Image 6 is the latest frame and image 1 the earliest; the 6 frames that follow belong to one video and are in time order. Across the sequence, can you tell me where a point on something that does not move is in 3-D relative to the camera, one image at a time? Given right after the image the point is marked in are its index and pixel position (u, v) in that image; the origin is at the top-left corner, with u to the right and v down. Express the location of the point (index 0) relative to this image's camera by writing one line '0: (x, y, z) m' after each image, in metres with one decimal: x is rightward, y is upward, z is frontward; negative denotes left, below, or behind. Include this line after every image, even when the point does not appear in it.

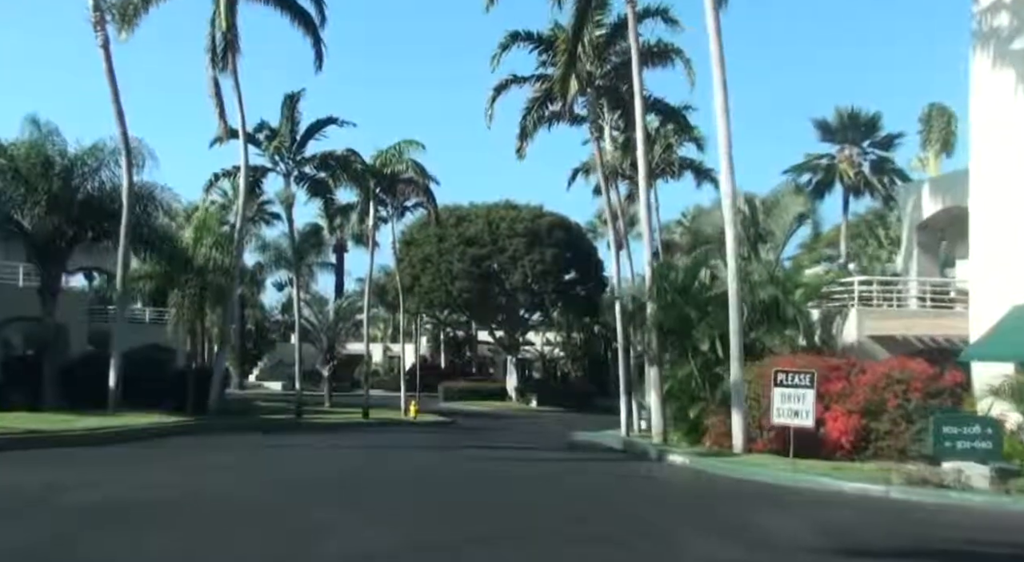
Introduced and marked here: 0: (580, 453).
0: (+1.2, -2.9, +17.9) m
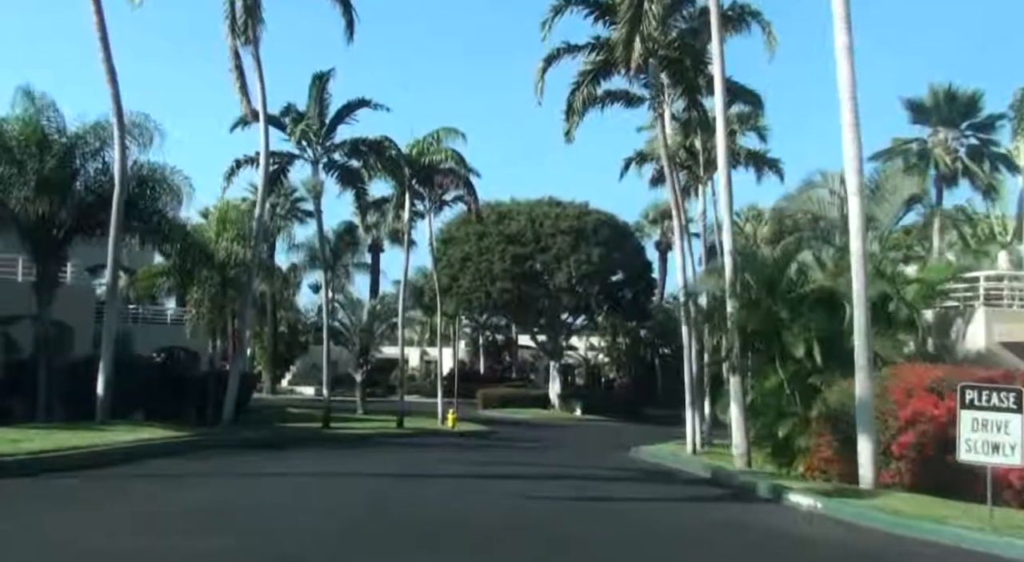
0: (+2.0, -2.8, +14.2) m
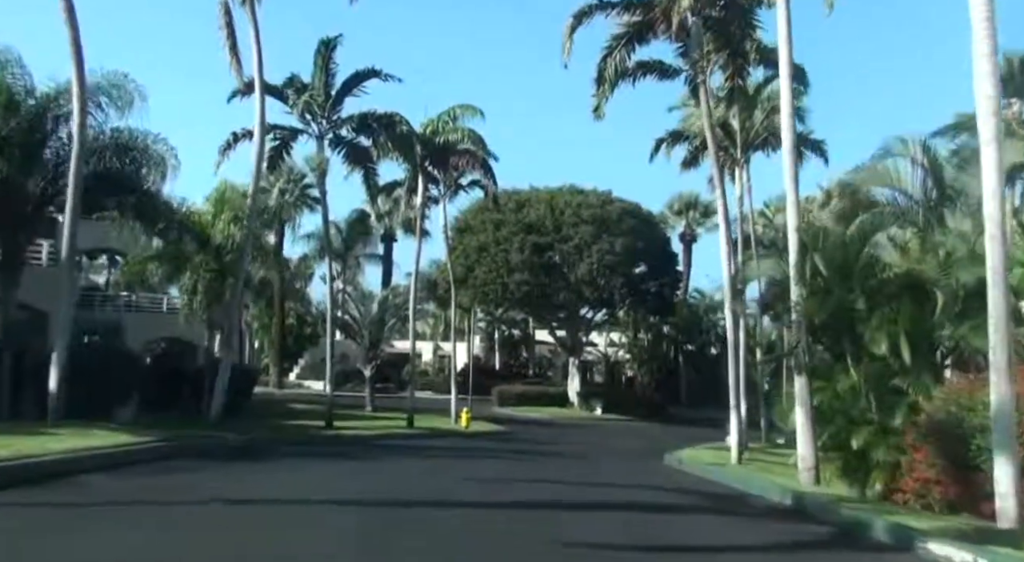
0: (+2.3, -2.5, +11.1) m
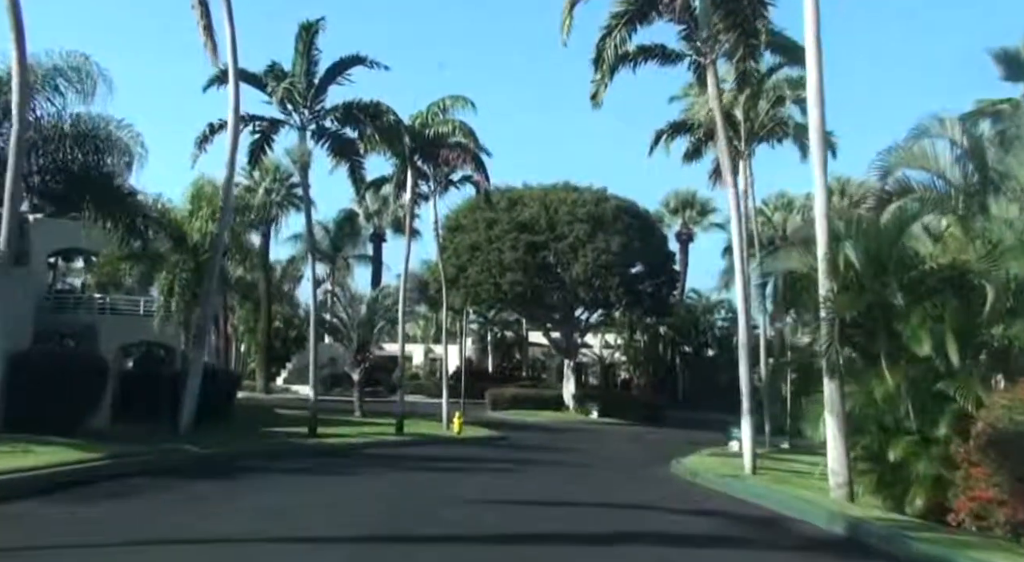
0: (+2.4, -2.4, +9.3) m
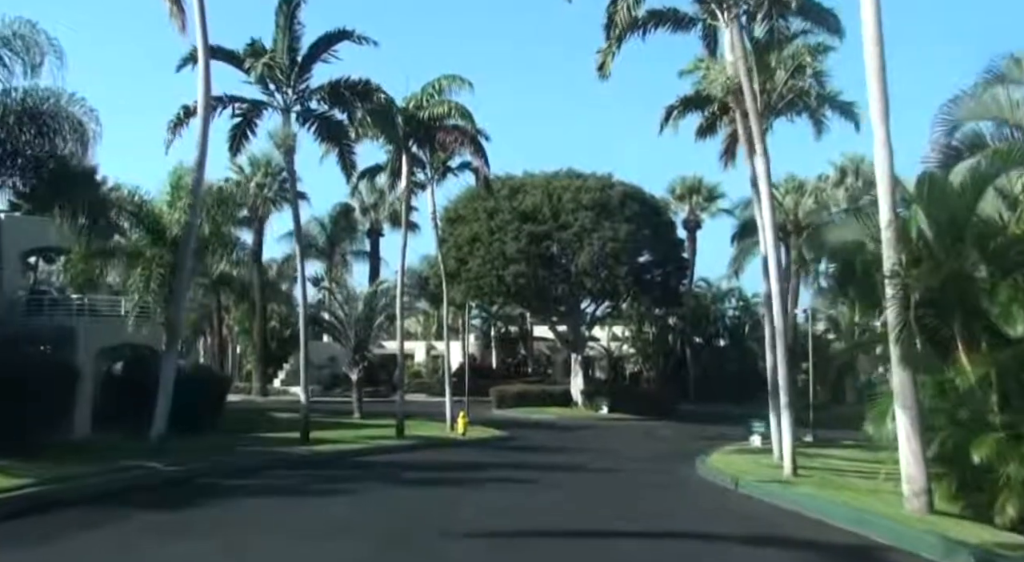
0: (+2.5, -2.1, +6.9) m
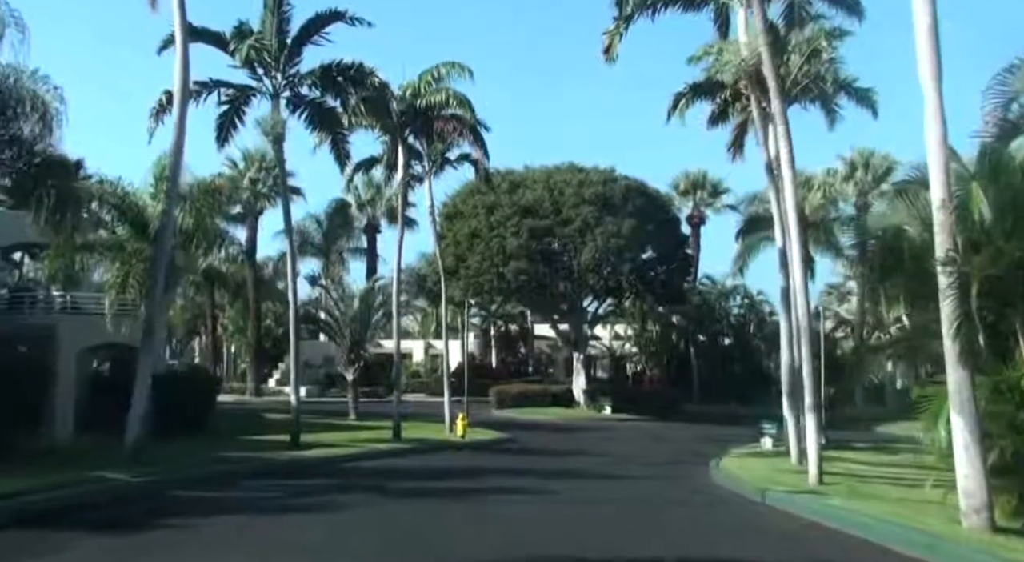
0: (+2.6, -2.0, +5.4) m
